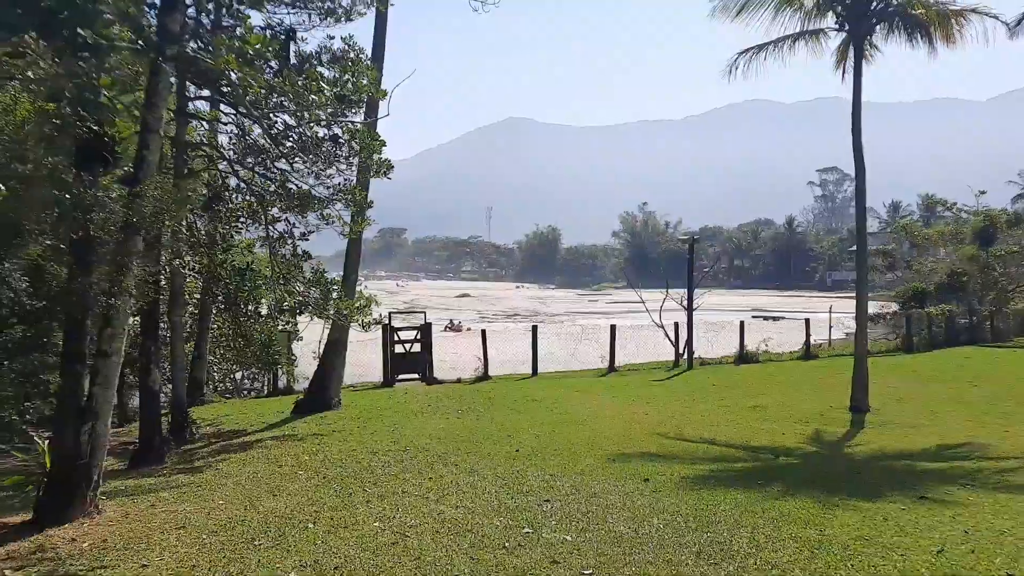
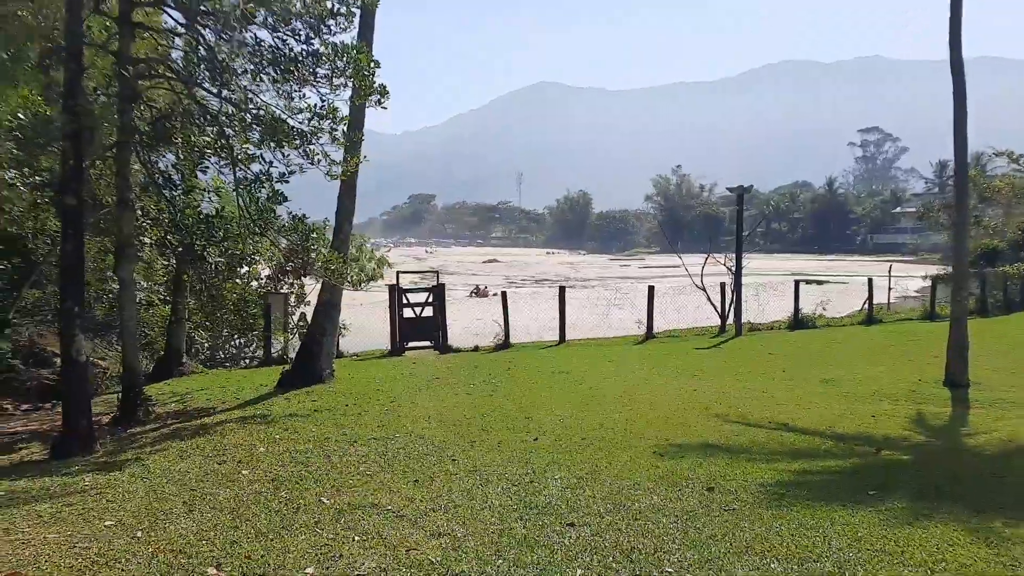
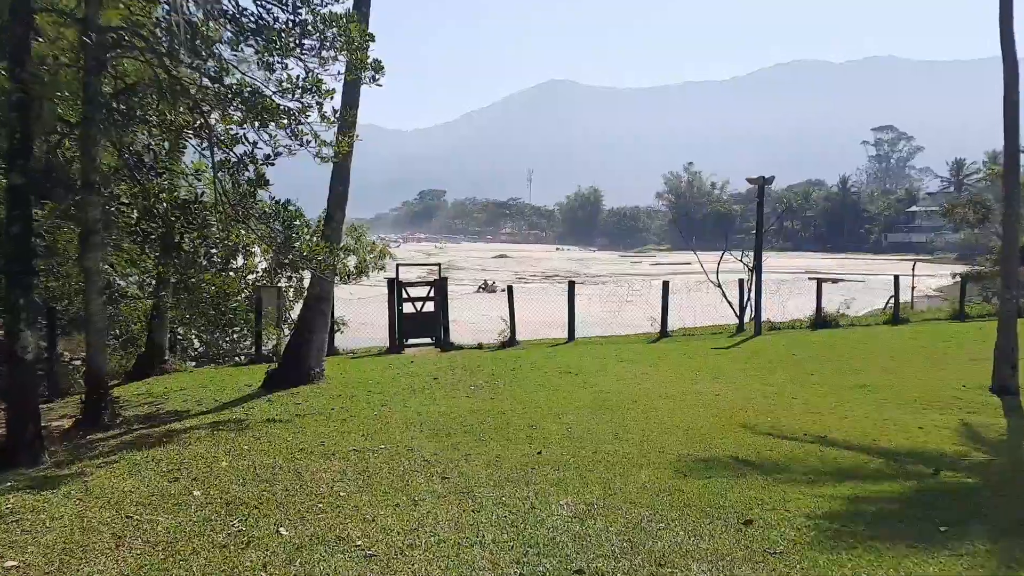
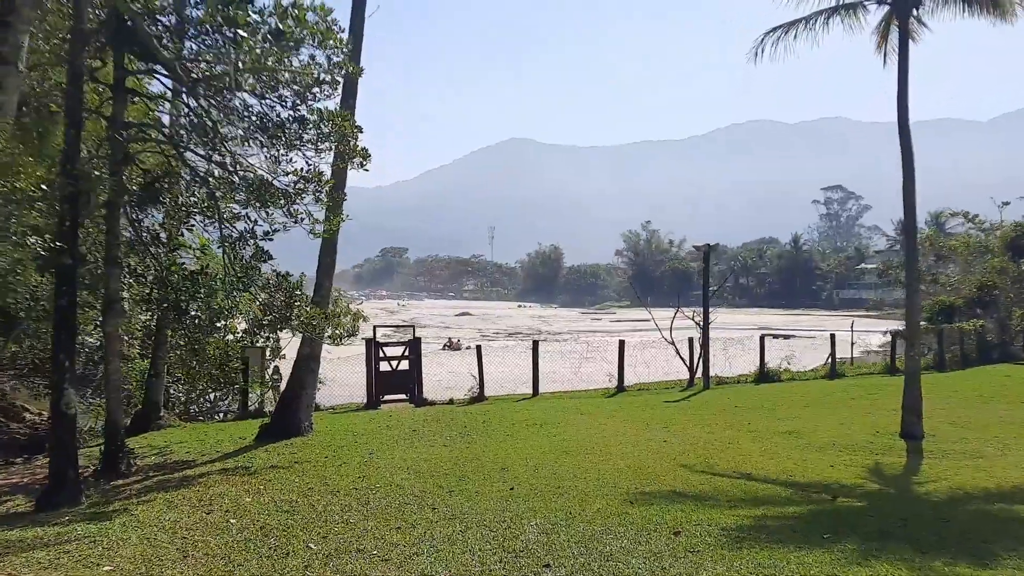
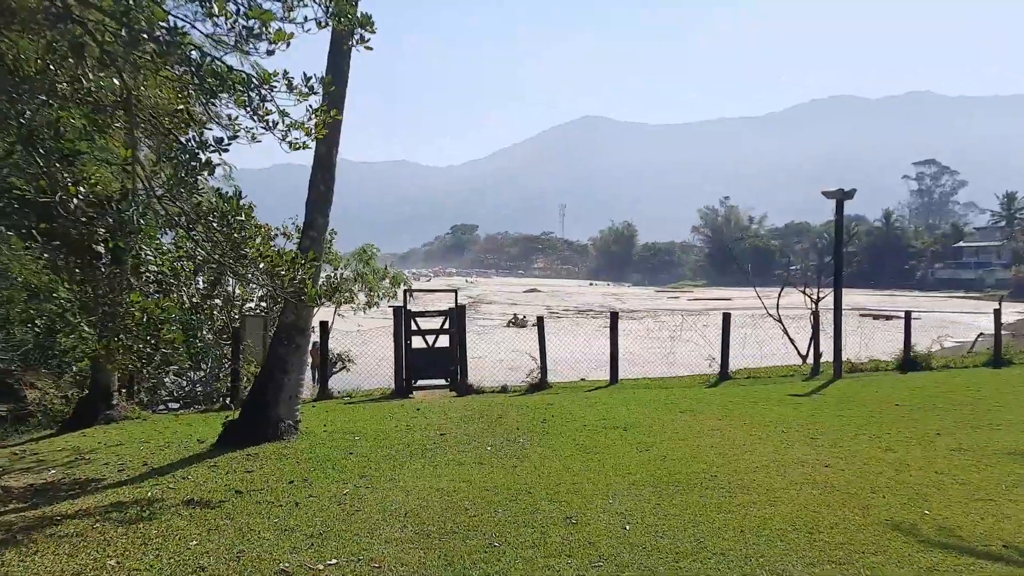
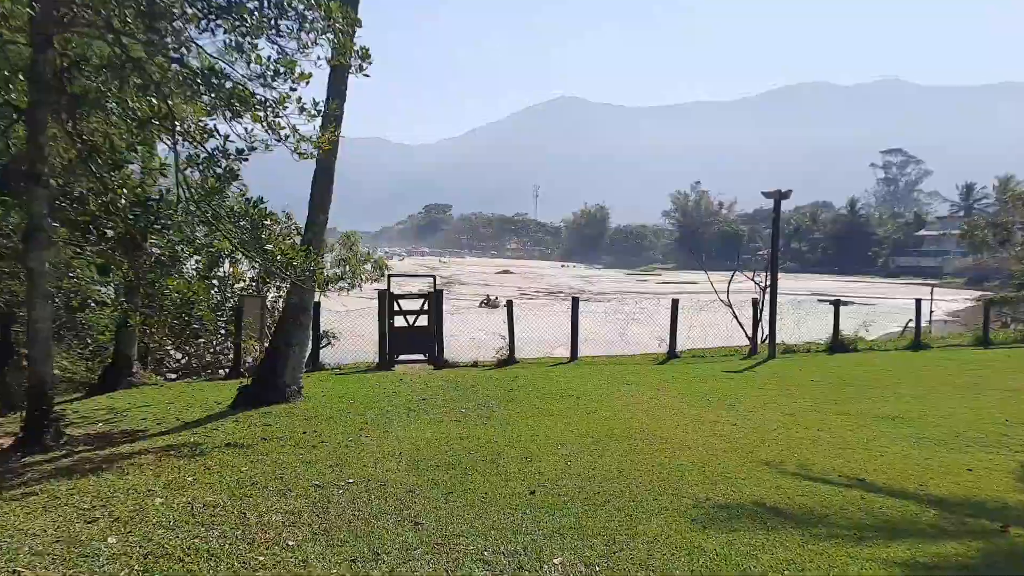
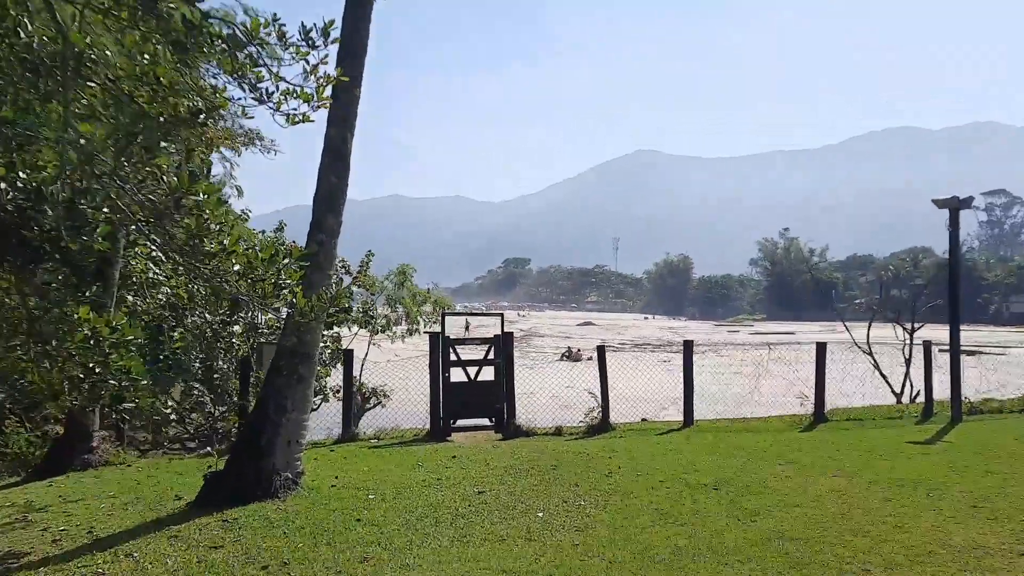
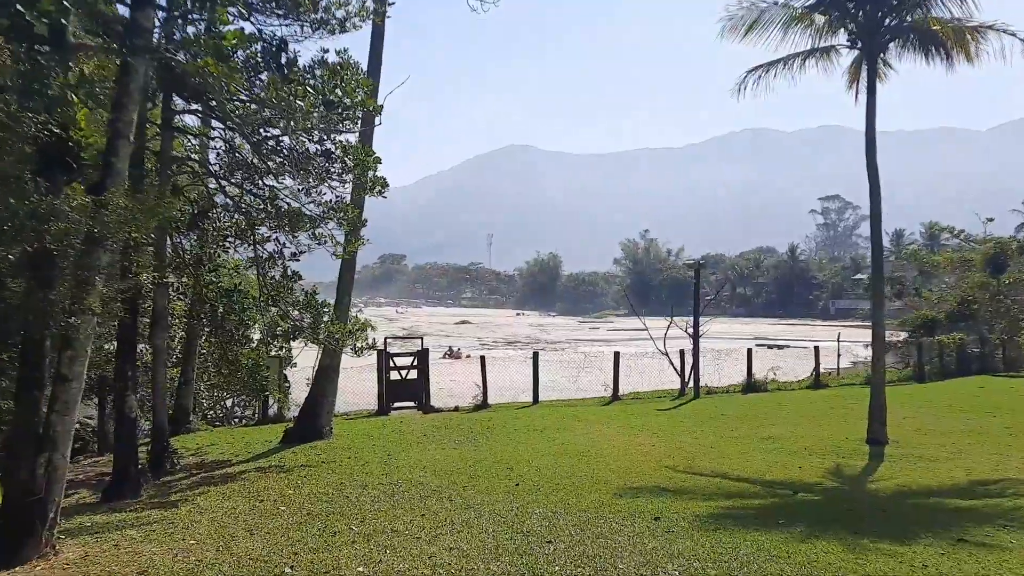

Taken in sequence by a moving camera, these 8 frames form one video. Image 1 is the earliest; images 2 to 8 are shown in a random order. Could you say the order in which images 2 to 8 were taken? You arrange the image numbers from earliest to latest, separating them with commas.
8, 4, 2, 3, 6, 5, 7
